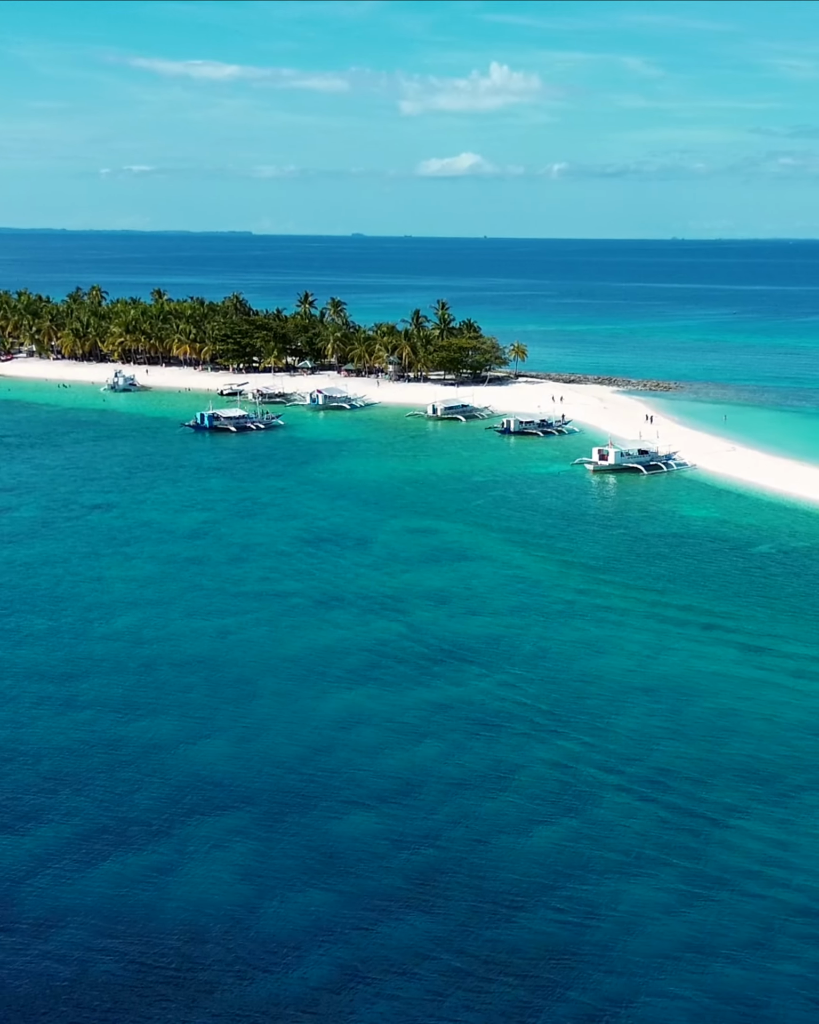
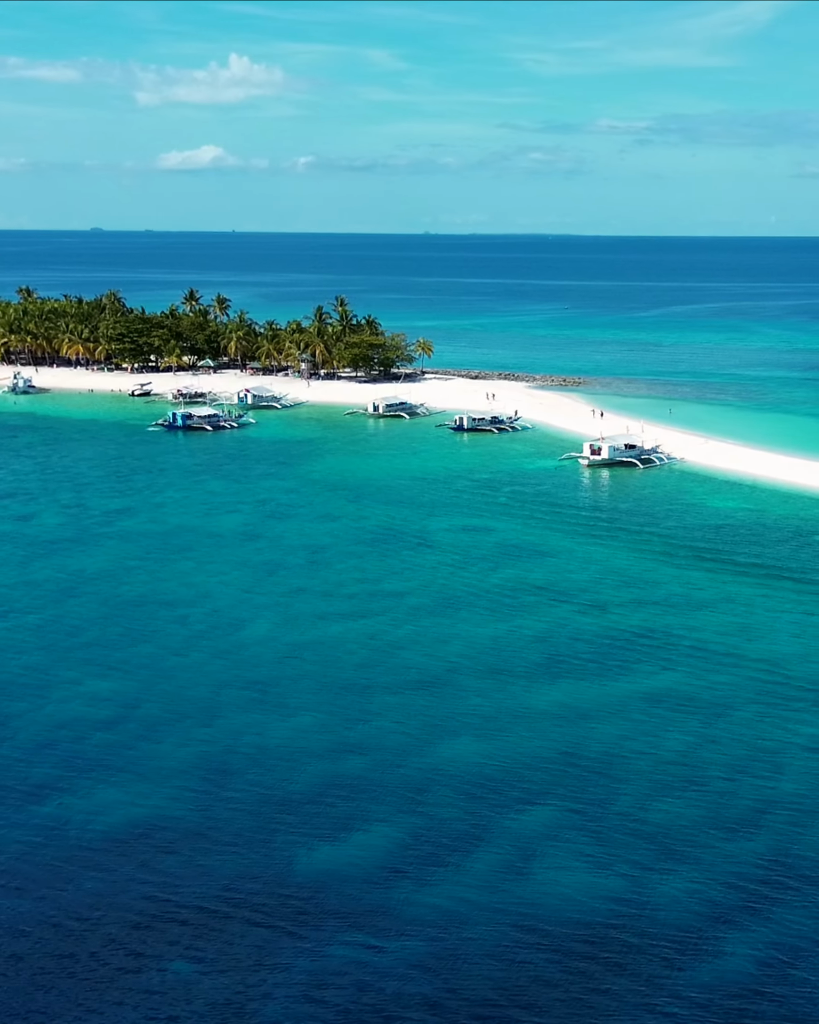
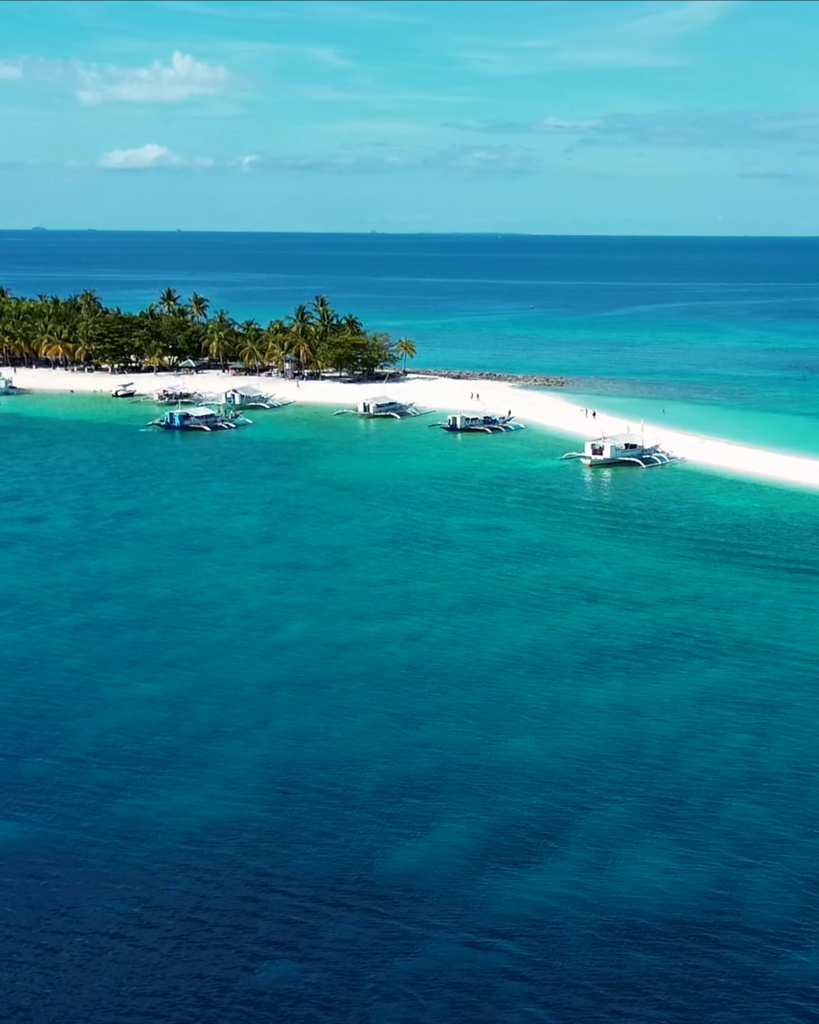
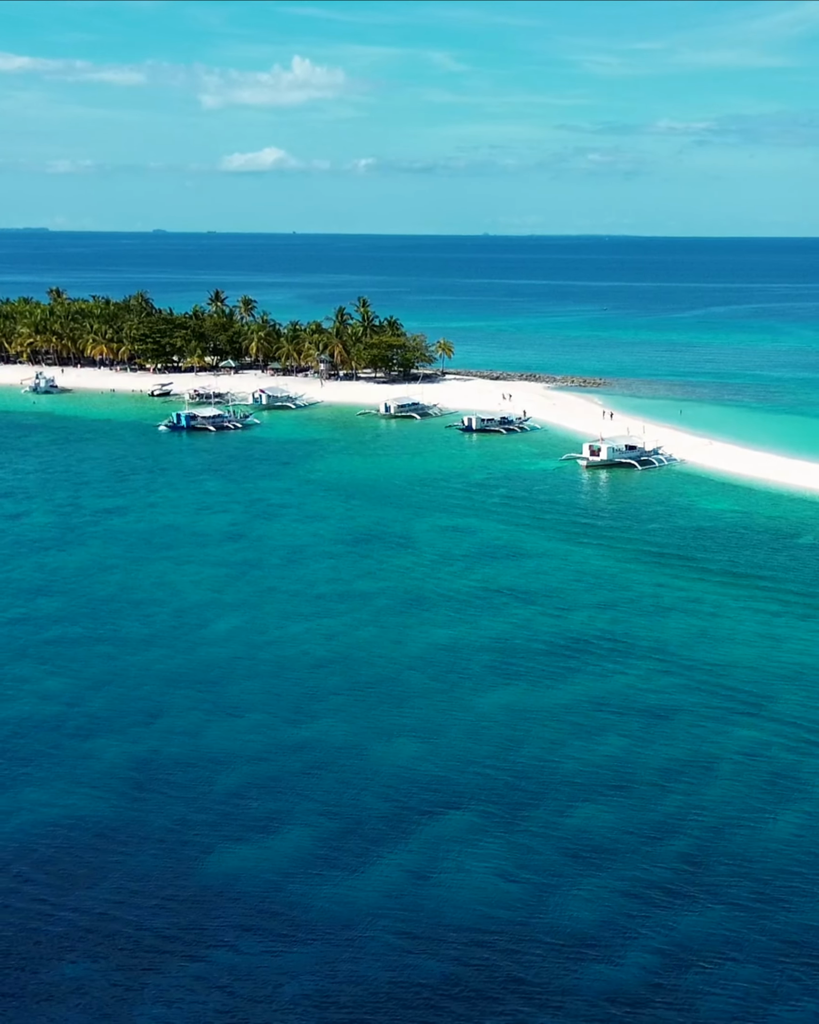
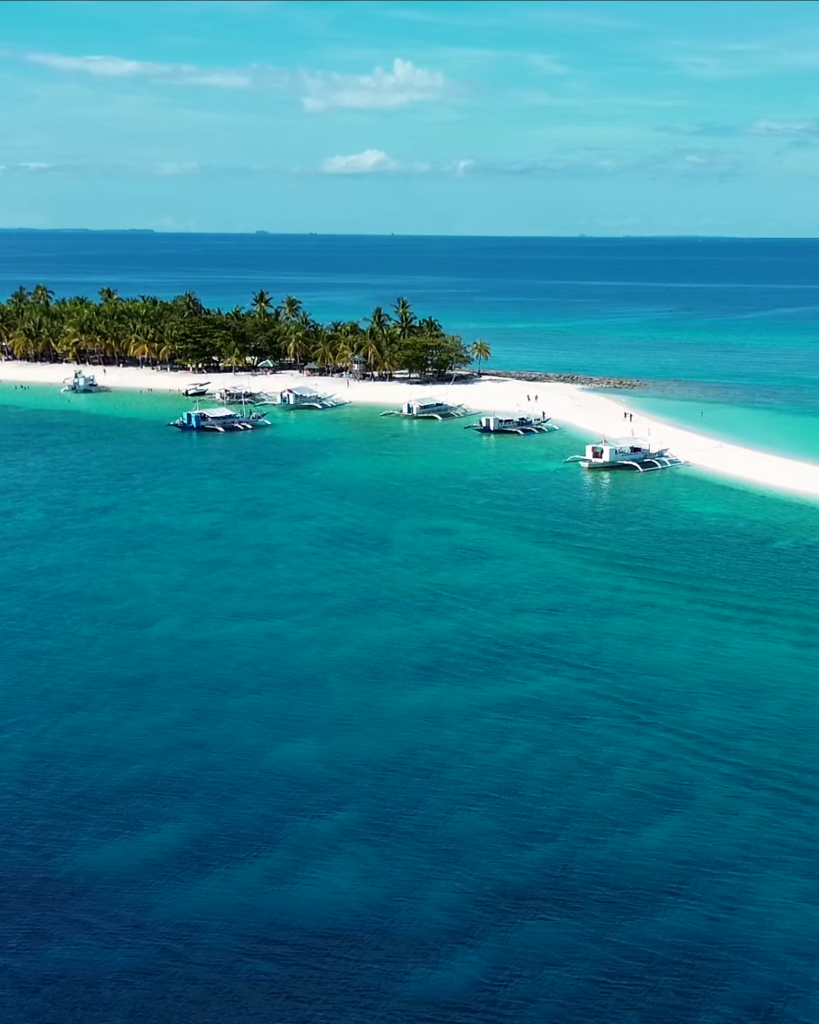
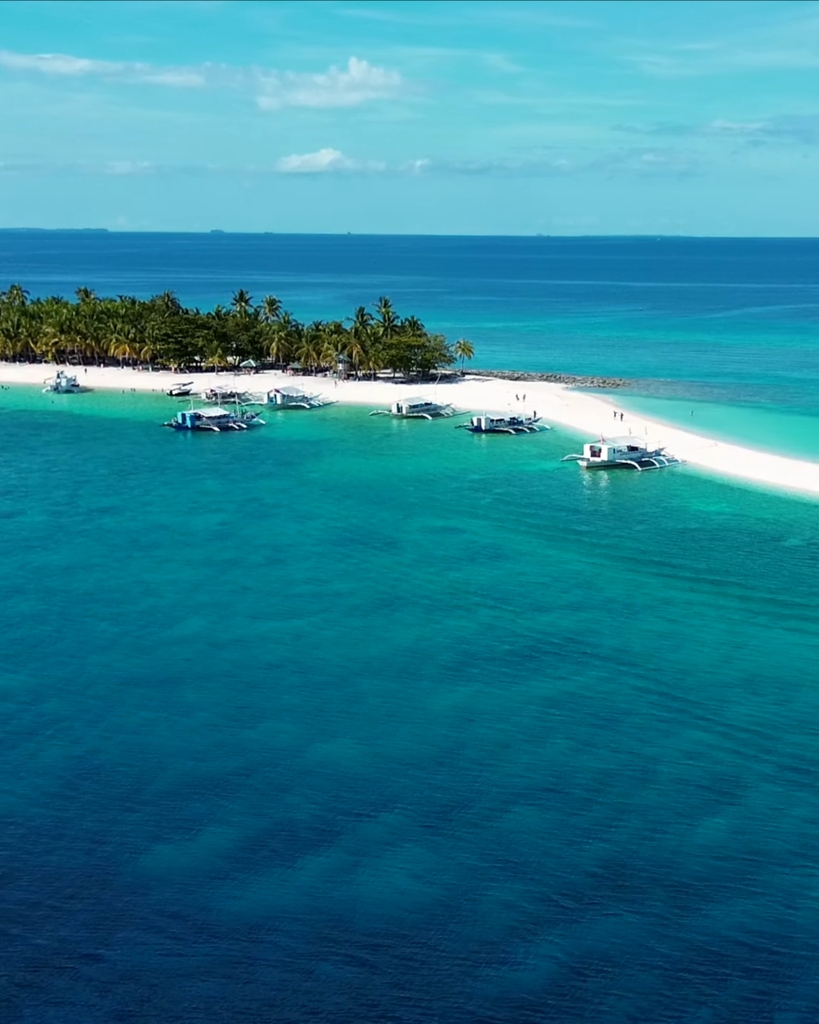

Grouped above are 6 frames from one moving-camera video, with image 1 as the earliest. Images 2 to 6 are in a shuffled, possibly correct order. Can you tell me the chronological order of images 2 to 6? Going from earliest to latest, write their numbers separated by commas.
5, 6, 4, 2, 3
